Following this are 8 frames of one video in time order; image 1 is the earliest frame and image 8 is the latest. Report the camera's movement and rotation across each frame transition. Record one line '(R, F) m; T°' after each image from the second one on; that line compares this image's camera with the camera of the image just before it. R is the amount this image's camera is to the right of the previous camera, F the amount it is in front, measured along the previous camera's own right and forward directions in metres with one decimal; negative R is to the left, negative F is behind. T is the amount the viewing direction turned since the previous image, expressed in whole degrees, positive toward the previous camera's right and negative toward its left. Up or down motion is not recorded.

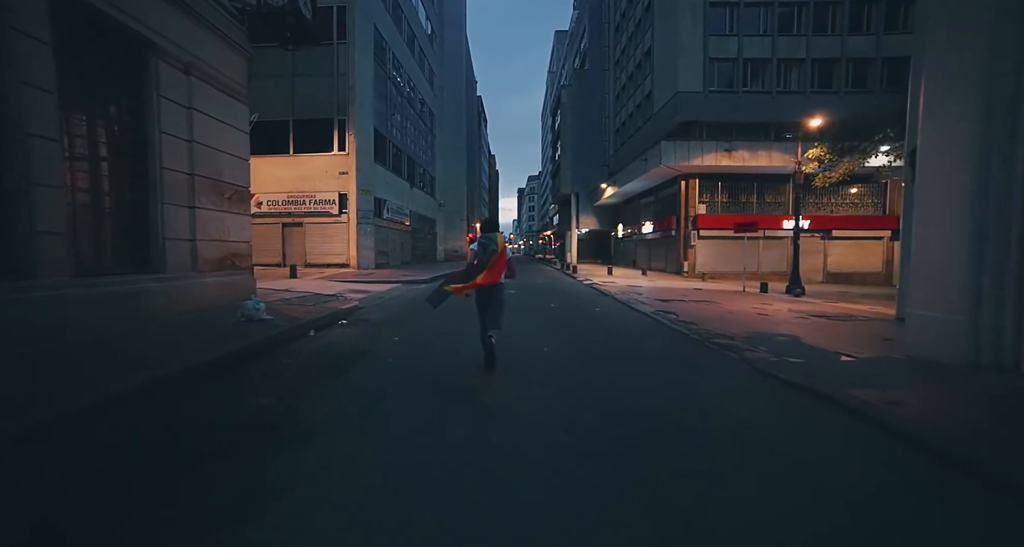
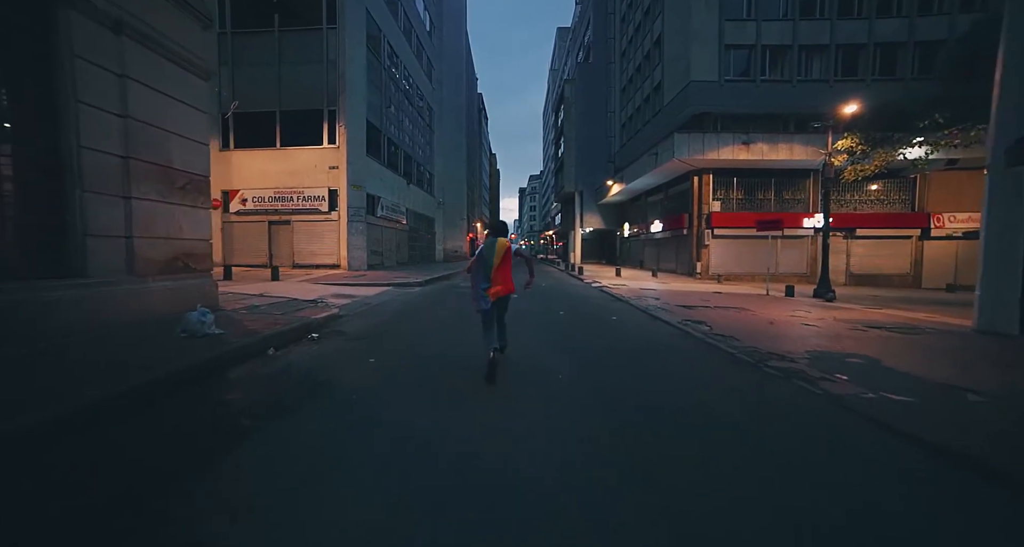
(0.0, +1.5) m; 0°
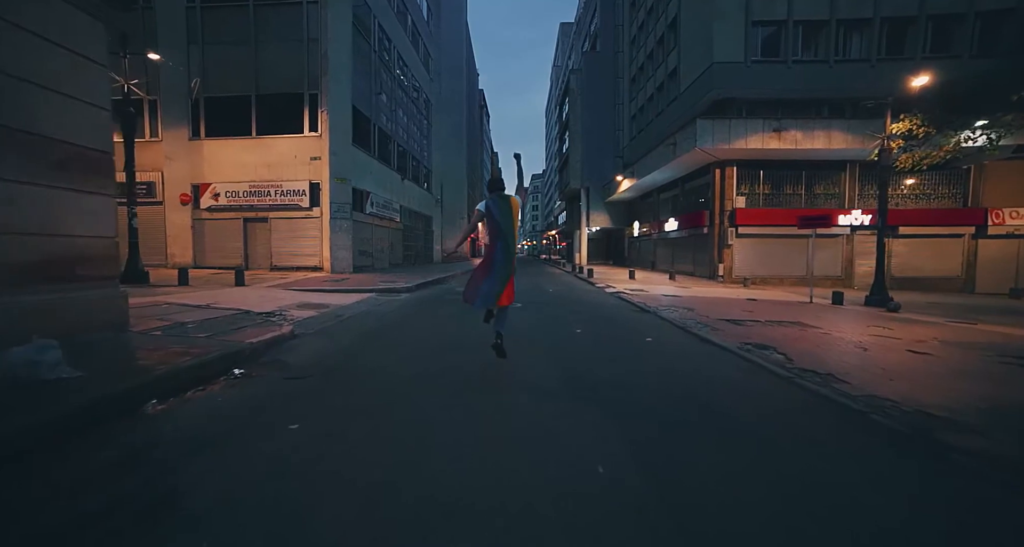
(0.0, +2.4) m; 0°
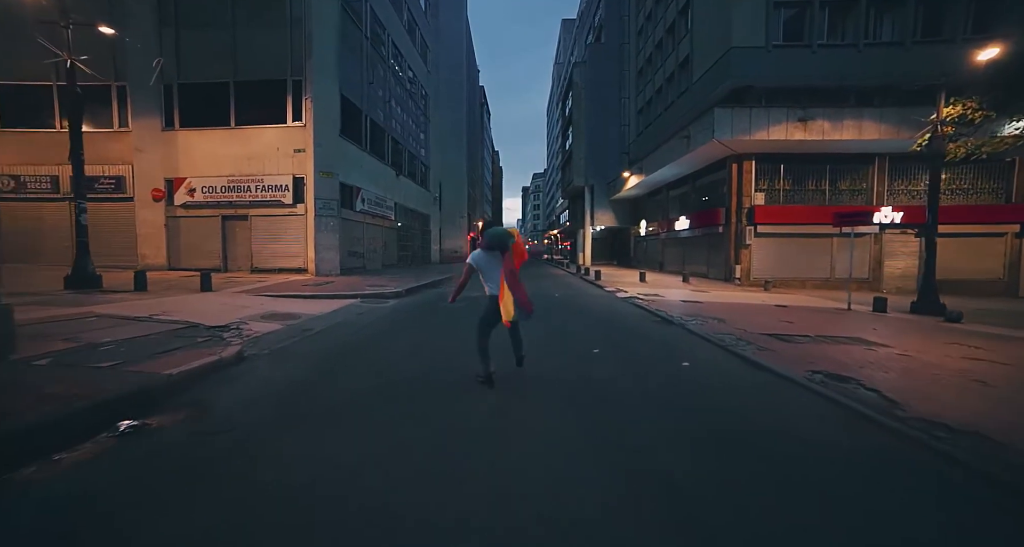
(0.0, +1.6) m; 0°
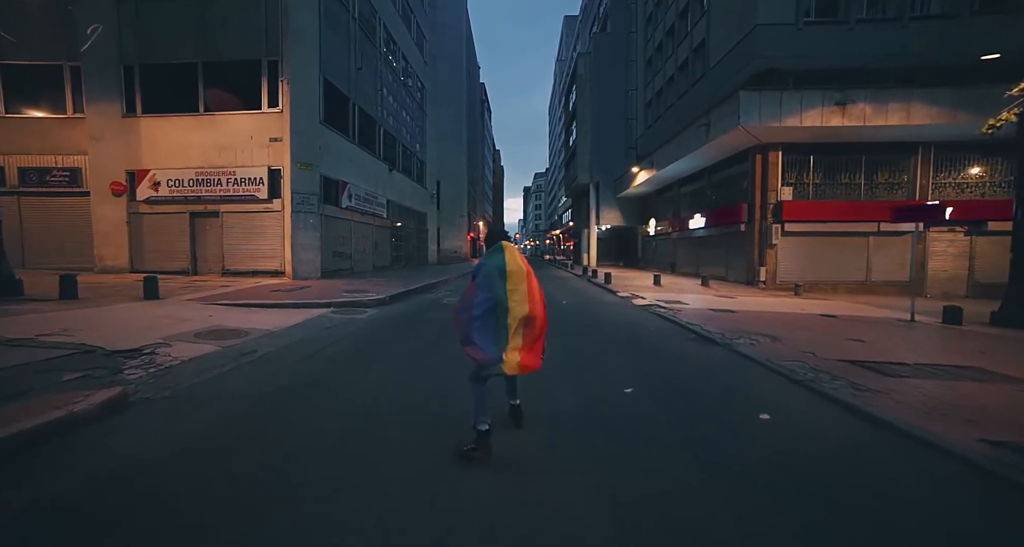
(0.0, +2.0) m; 0°
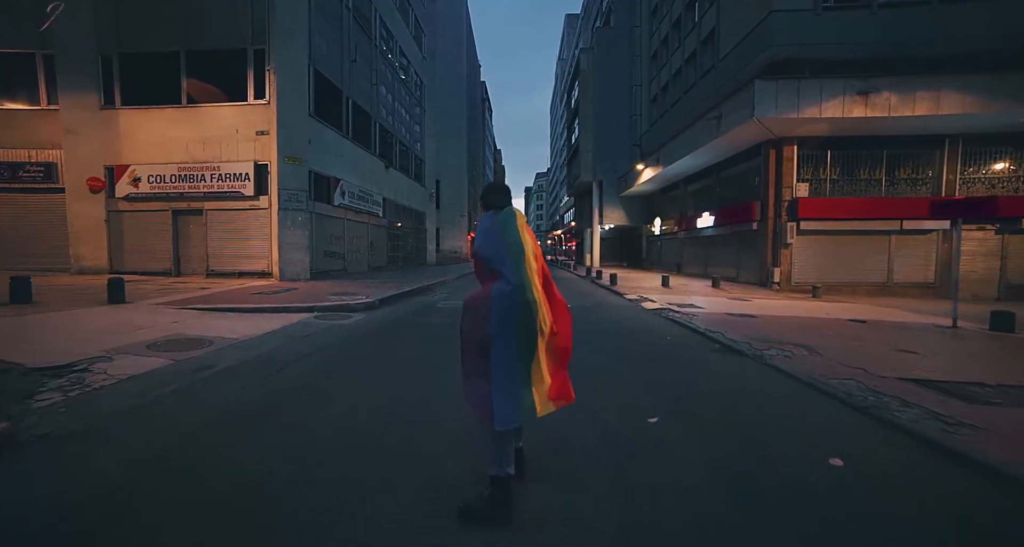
(0.0, +1.0) m; 0°
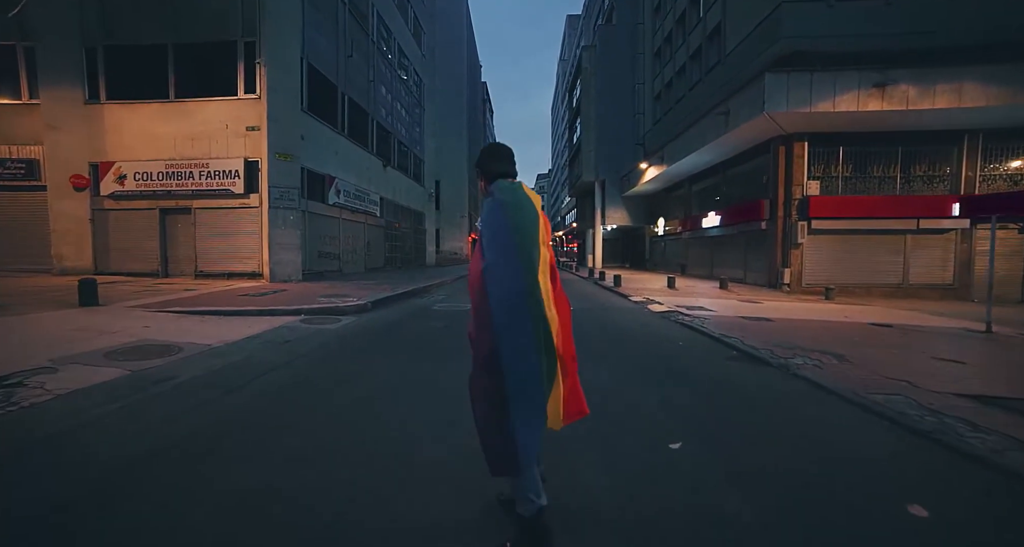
(0.0, +0.7) m; 0°
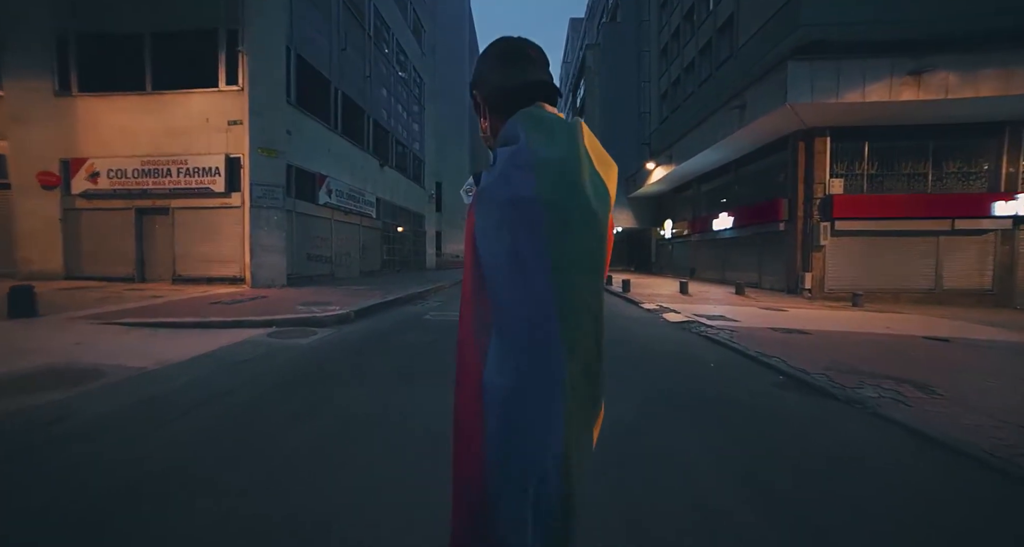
(+0.1, +1.2) m; 0°
